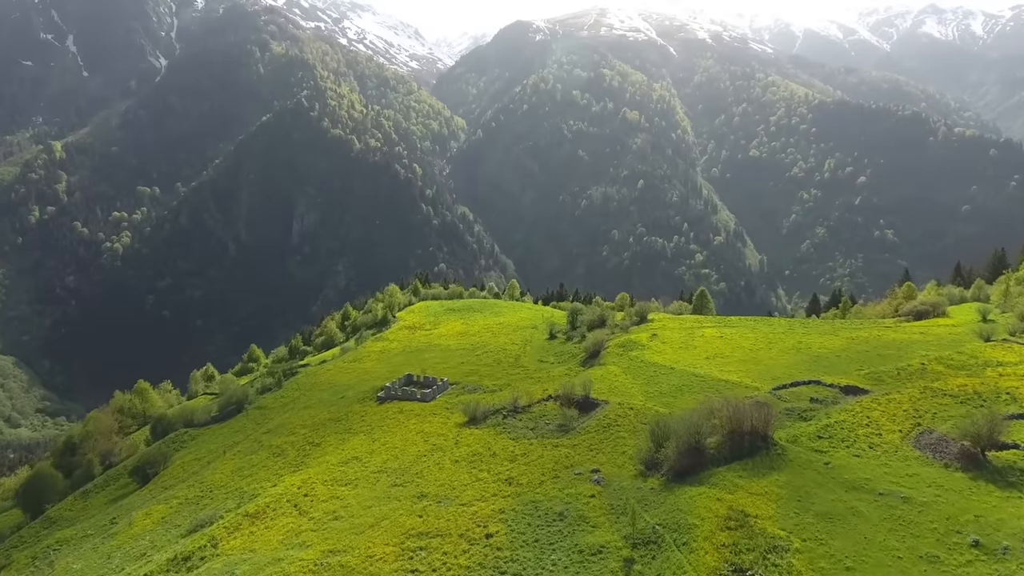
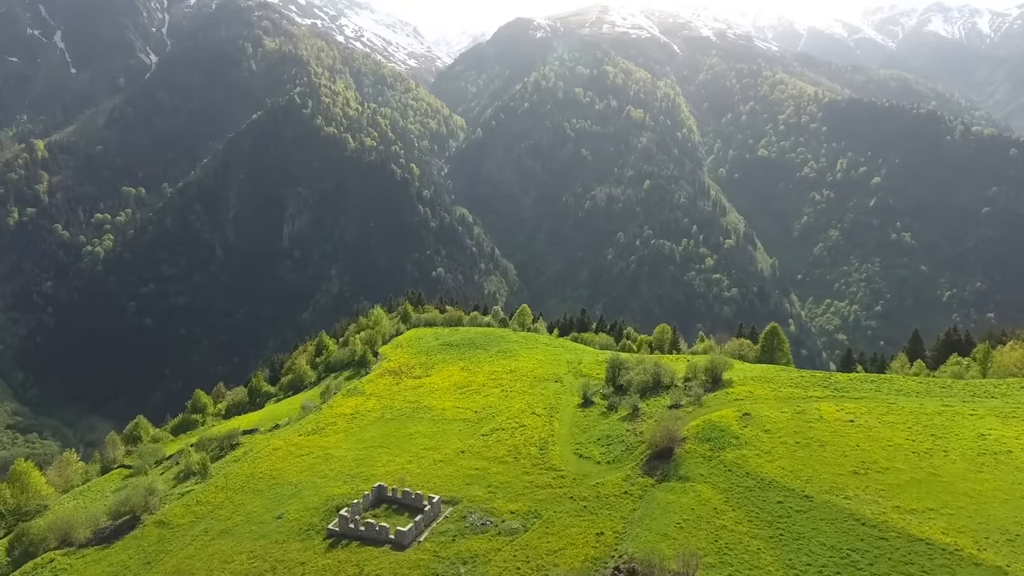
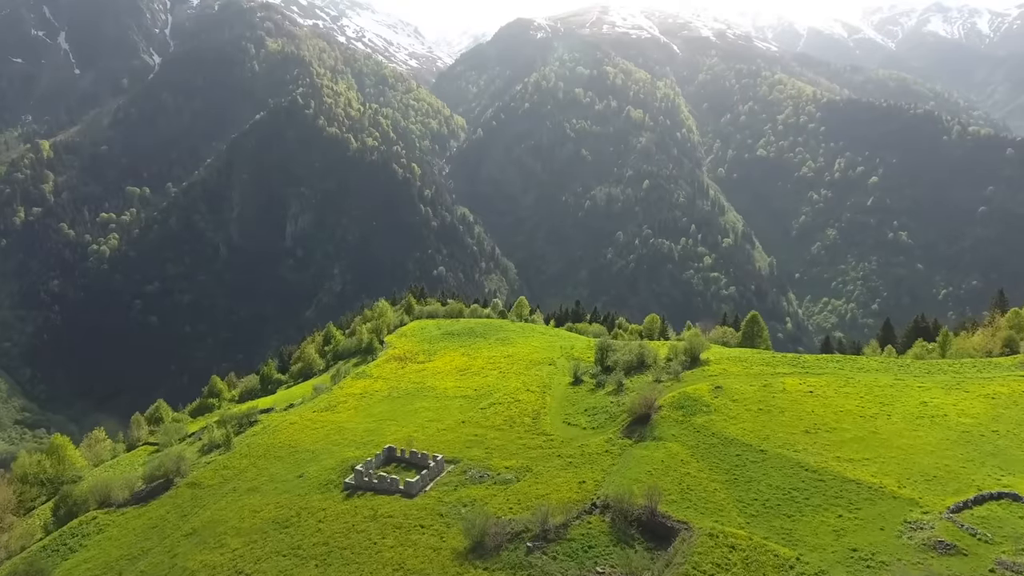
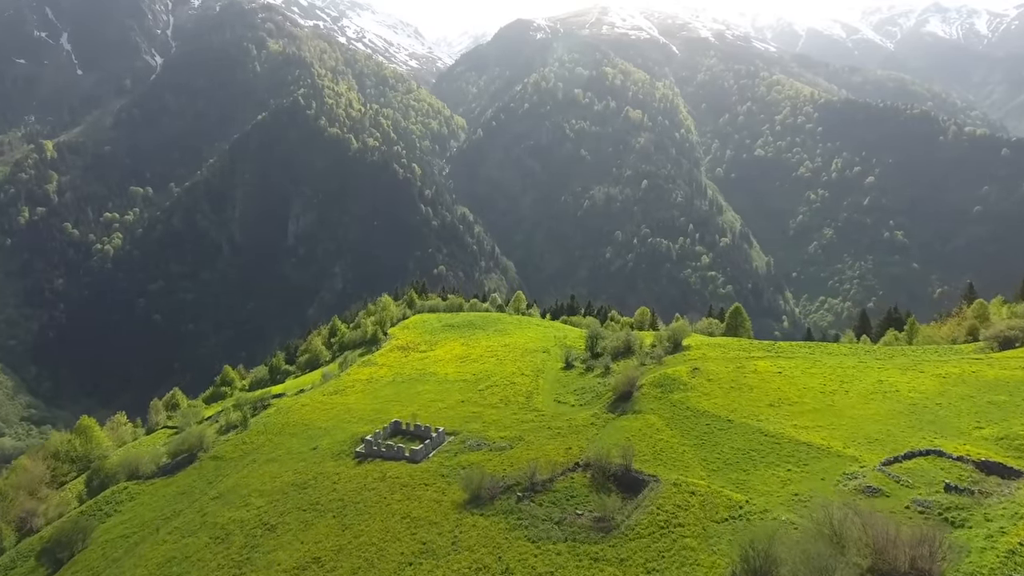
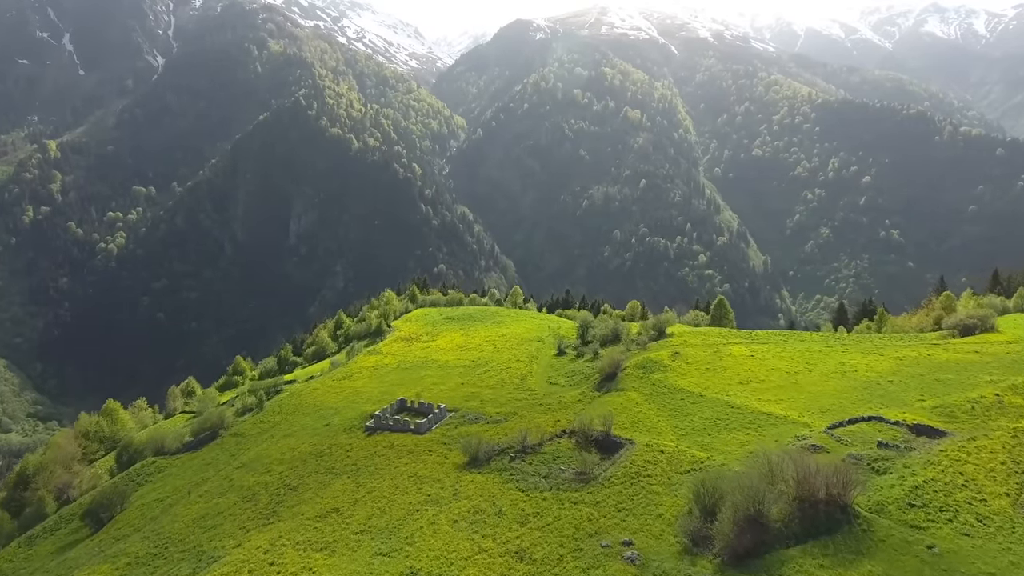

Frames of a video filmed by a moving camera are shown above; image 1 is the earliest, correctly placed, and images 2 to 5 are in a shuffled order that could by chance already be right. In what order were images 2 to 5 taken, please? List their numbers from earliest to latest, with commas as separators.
5, 4, 3, 2
